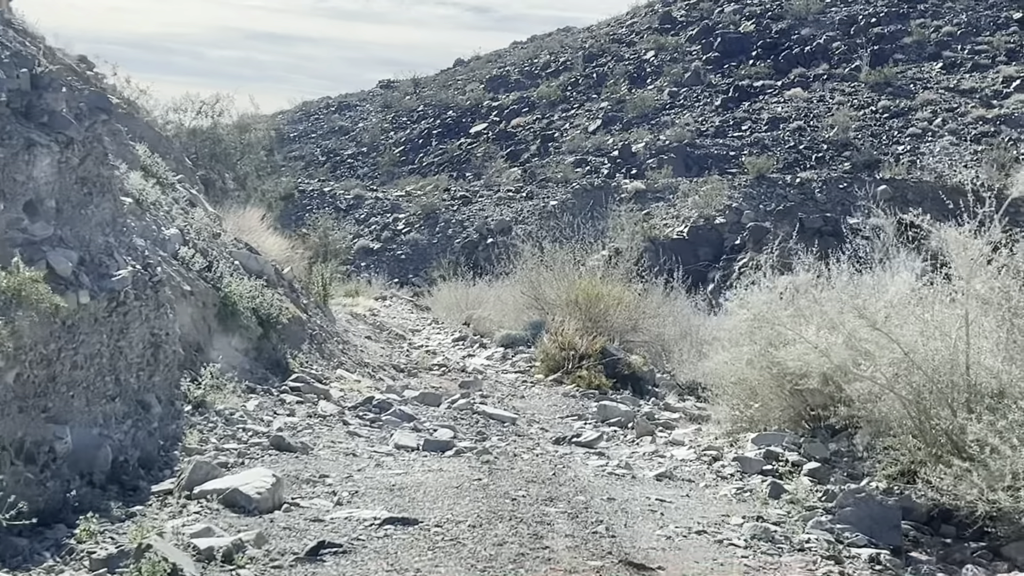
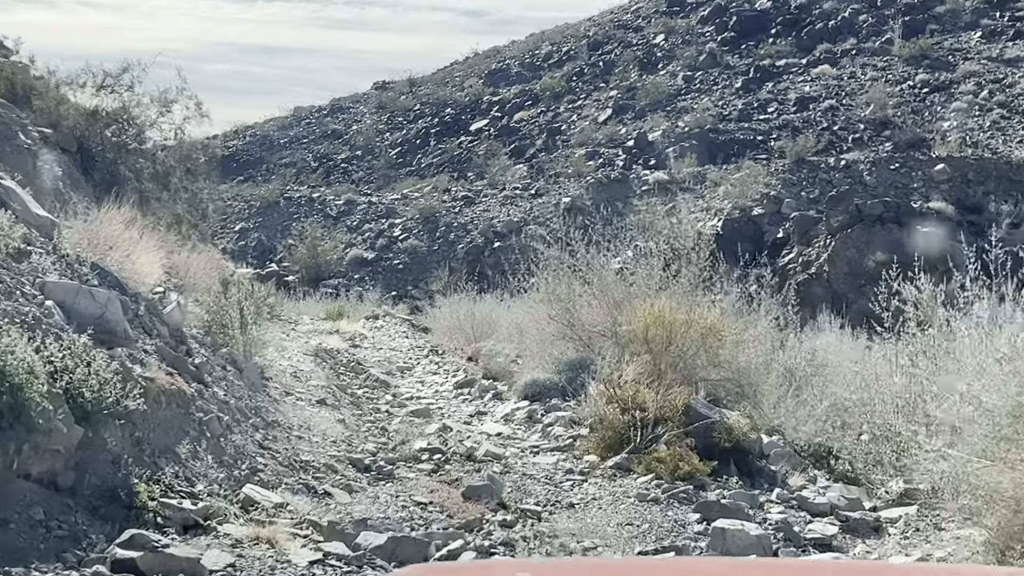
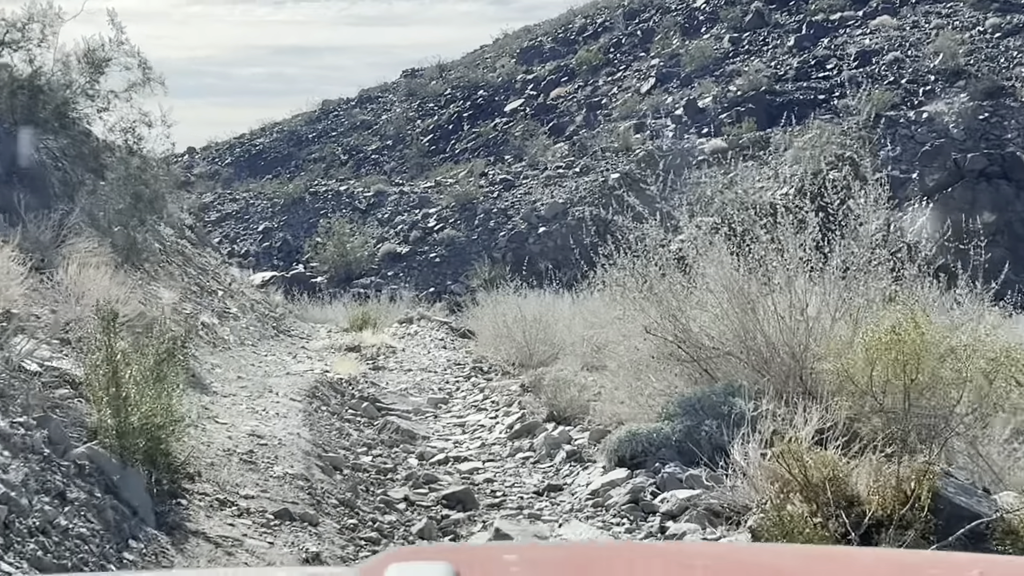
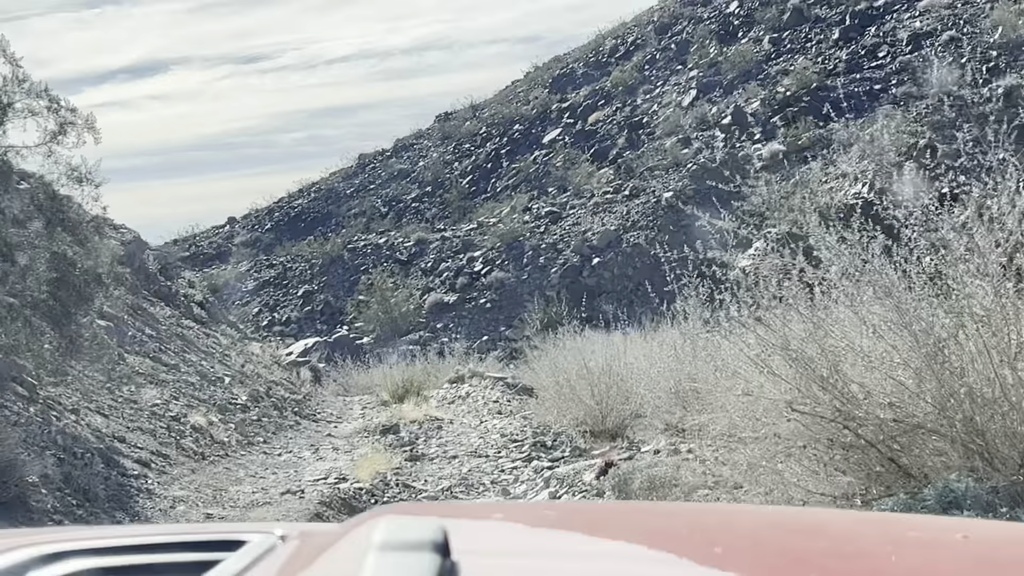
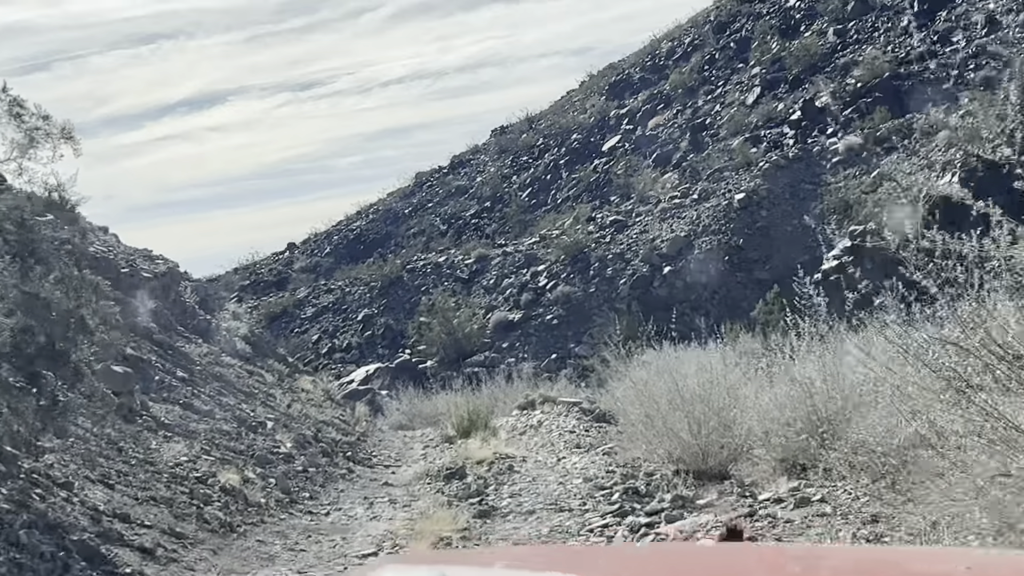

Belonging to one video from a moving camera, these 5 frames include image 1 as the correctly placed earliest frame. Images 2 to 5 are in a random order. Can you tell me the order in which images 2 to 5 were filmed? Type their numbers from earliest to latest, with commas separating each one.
2, 3, 4, 5
